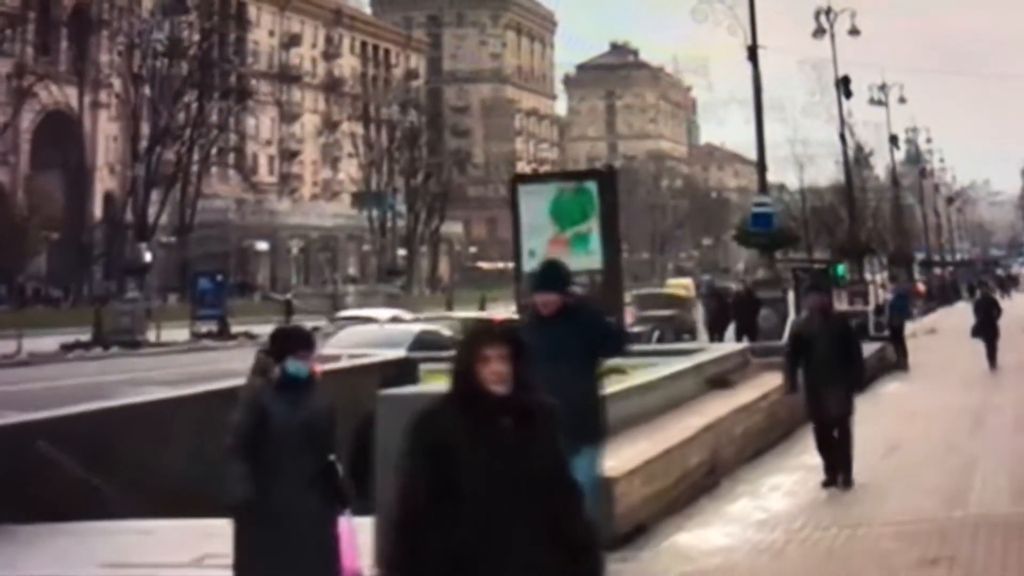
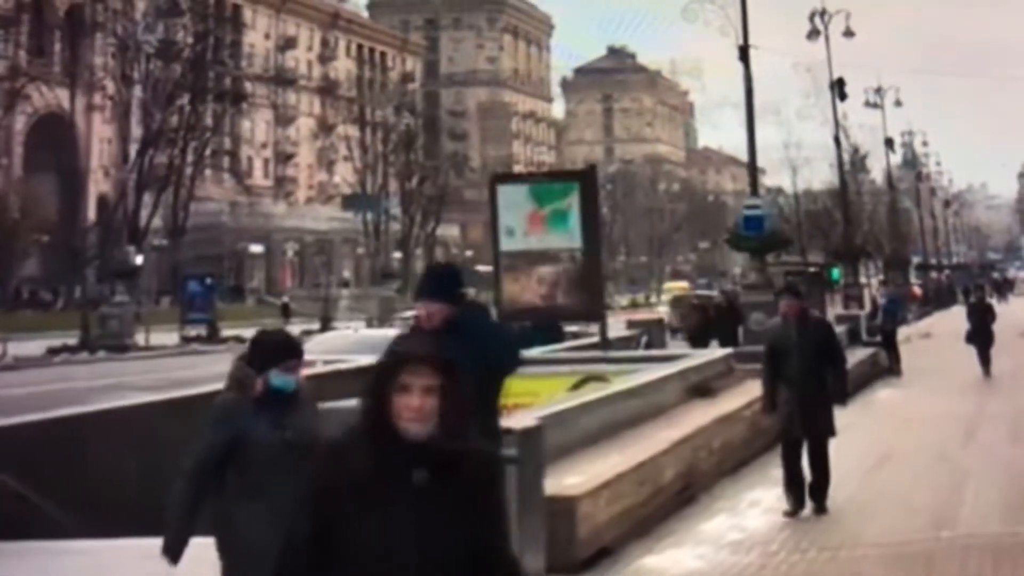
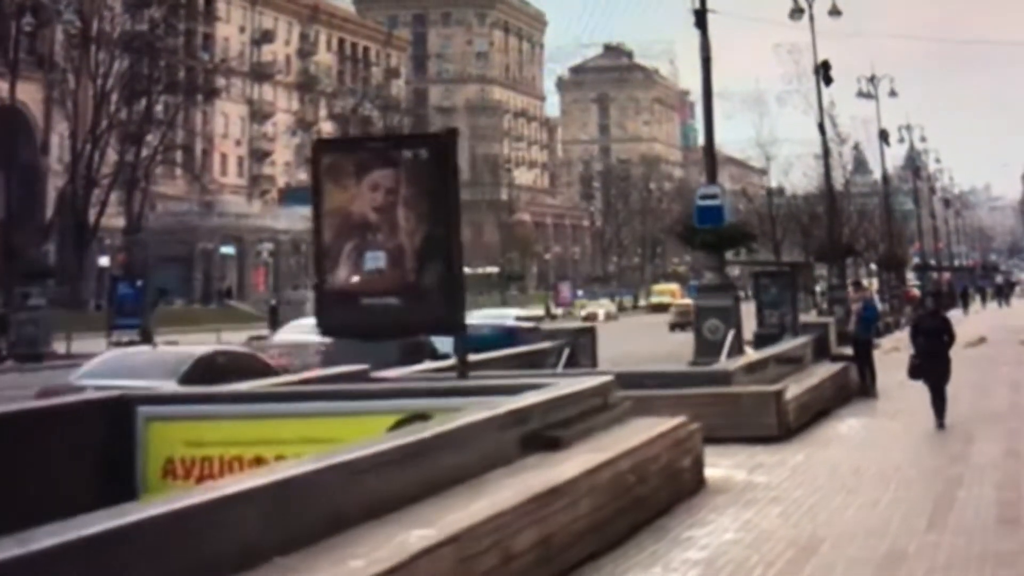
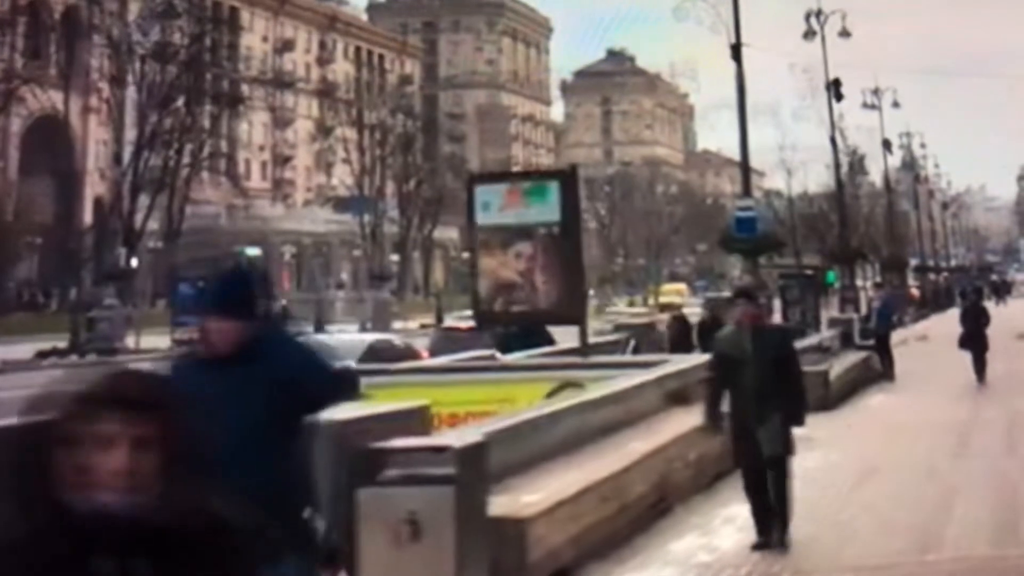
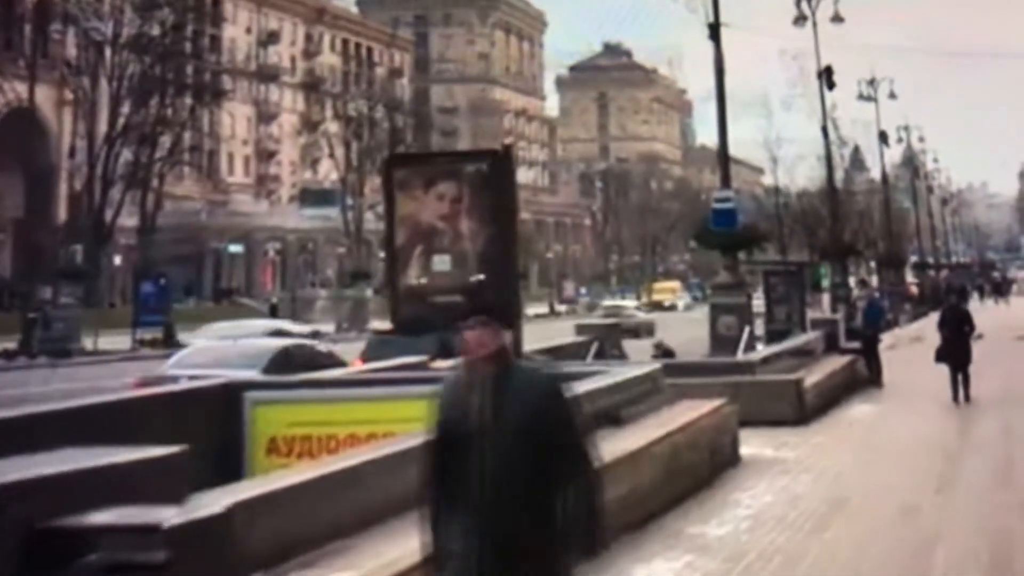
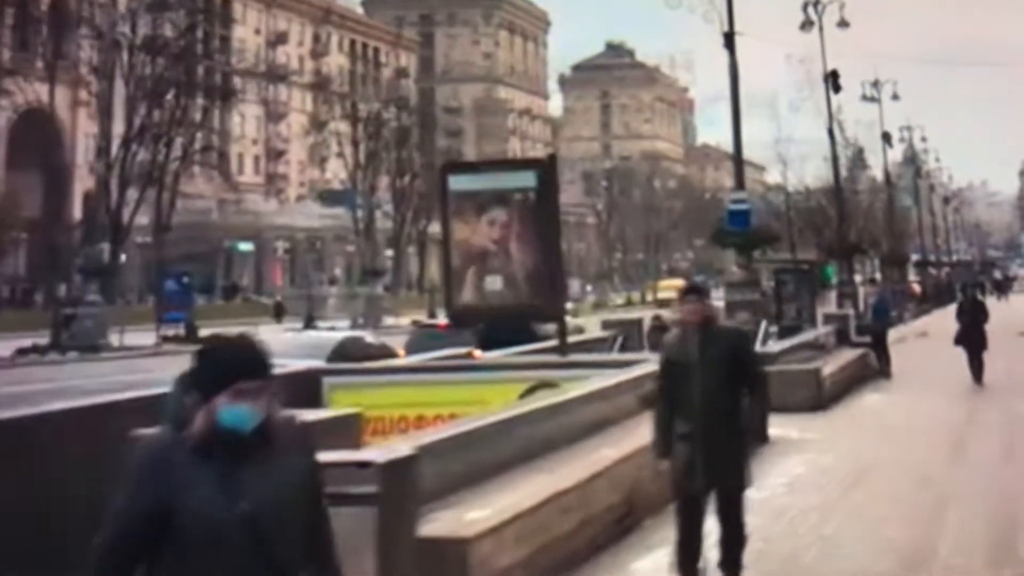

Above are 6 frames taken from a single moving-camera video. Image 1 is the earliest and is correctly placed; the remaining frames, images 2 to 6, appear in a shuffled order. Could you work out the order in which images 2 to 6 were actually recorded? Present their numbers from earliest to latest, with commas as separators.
2, 4, 6, 5, 3
